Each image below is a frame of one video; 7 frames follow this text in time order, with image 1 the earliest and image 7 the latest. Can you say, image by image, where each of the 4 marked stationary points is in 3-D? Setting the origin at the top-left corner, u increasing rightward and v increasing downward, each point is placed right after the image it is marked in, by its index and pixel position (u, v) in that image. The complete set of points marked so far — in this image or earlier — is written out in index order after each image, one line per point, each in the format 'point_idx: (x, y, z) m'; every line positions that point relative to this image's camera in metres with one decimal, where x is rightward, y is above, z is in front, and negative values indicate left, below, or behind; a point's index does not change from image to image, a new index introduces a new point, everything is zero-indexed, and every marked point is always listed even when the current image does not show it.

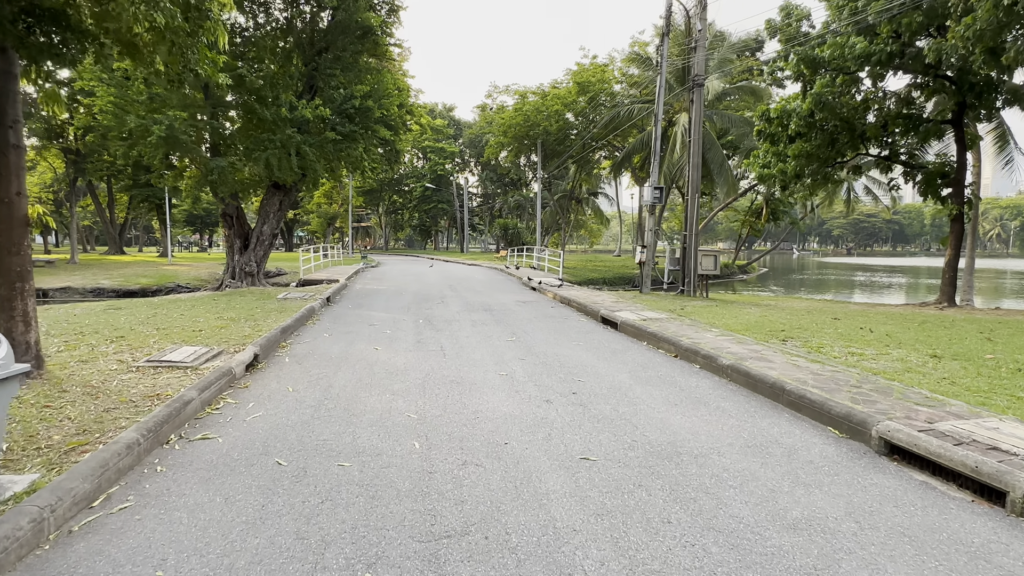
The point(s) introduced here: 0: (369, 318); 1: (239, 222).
0: (-2.7, -0.6, +10.5) m
1: (-7.1, +1.7, +14.5) m
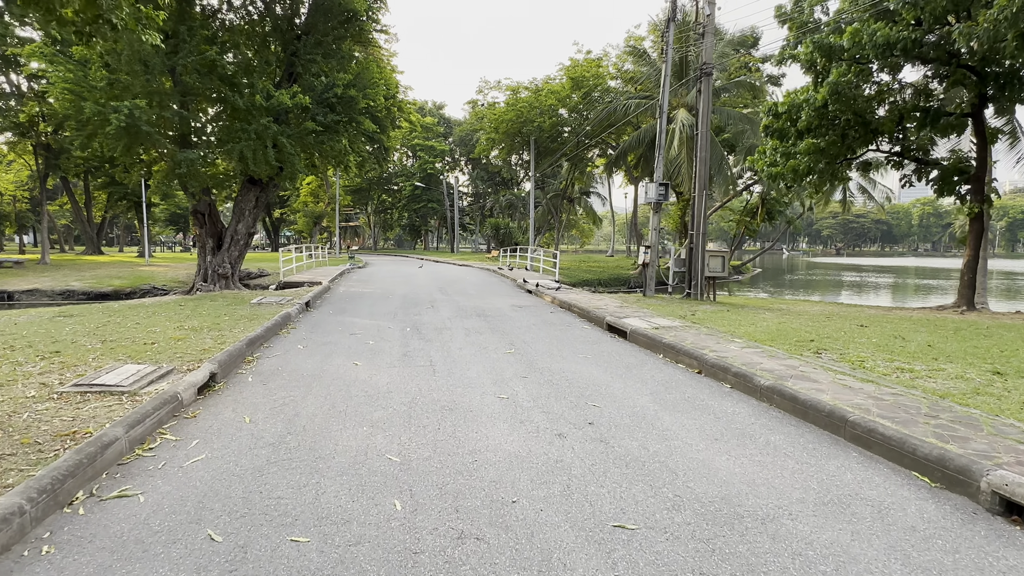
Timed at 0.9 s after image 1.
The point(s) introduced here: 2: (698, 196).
0: (-2.7, -0.6, +9.5) m
1: (-7.2, +1.7, +13.5) m
2: (+4.4, +2.1, +13.0) m
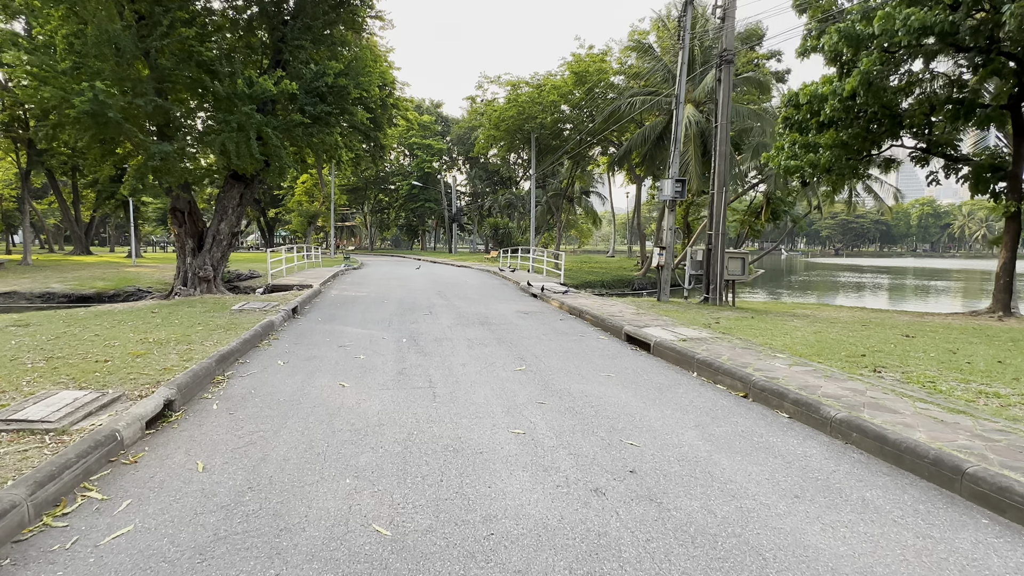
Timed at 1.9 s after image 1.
0: (-2.6, -0.7, +8.6) m
1: (-7.1, +1.6, +12.5) m
2: (+4.5, +2.0, +12.1) m
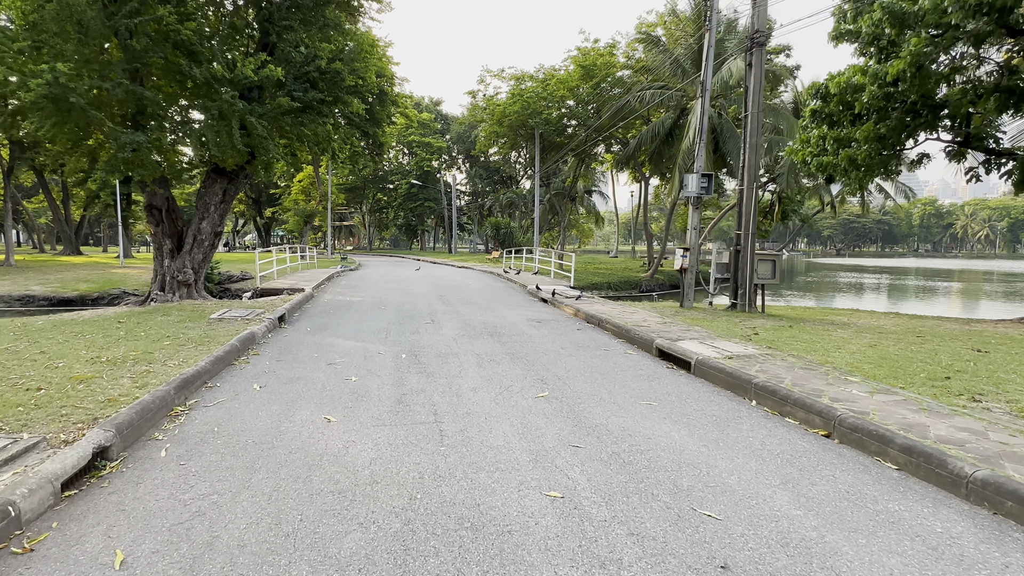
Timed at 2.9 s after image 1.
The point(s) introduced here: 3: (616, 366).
0: (-2.4, -0.8, +7.5) m
1: (-6.9, +1.5, +11.4) m
2: (+4.7, +1.9, +11.1) m
3: (+1.2, -0.9, +6.7) m
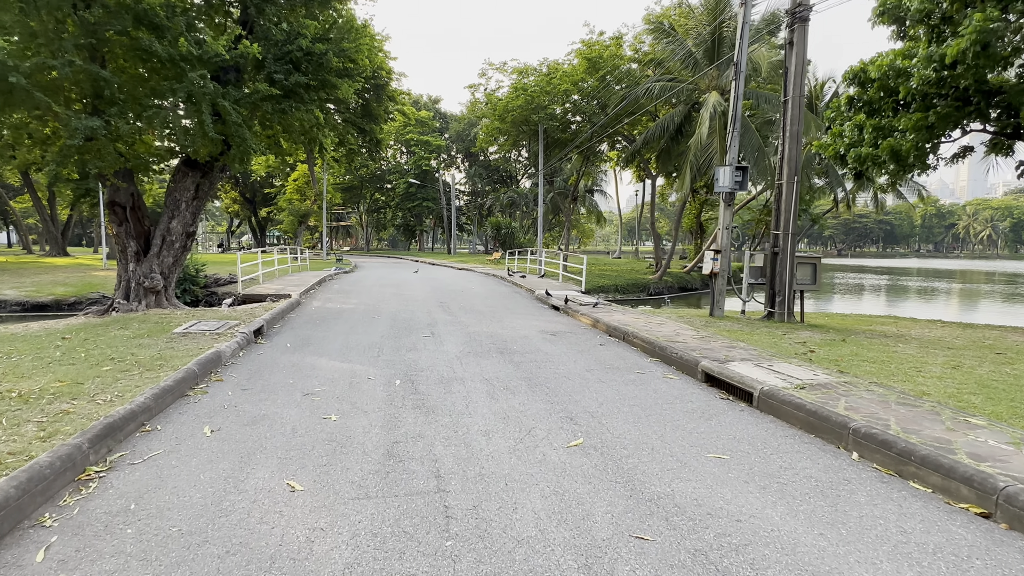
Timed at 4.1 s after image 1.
0: (-2.2, -1.0, +6.2) m
1: (-6.8, +1.3, +10.1) m
2: (+4.8, +1.8, +9.8) m
3: (+1.4, -1.0, +5.4) m
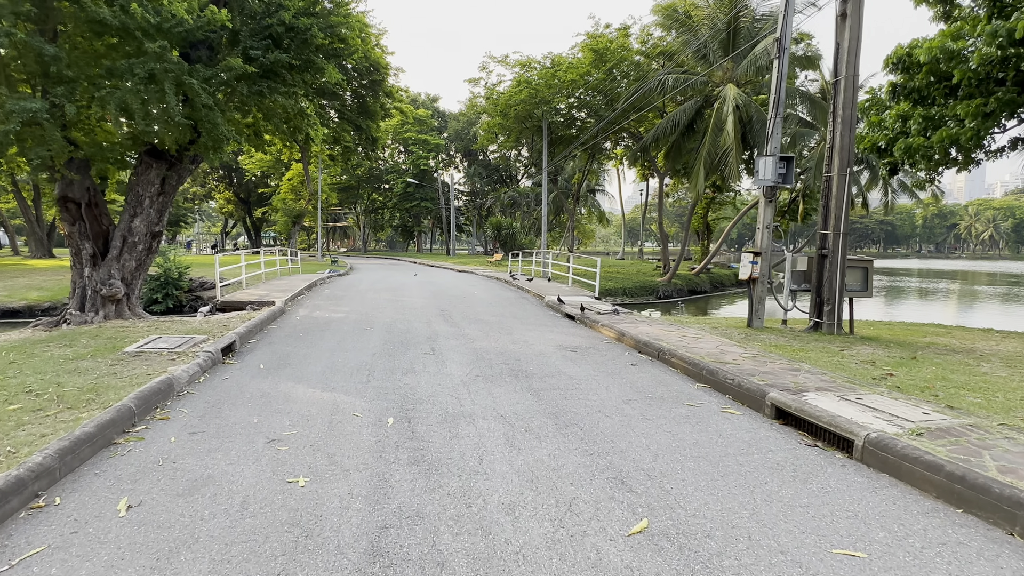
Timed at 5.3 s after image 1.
0: (-2.0, -1.1, +5.0) m
1: (-6.6, +1.2, +8.9) m
2: (+5.0, +1.7, +8.6) m
3: (+1.6, -1.2, +4.2) m
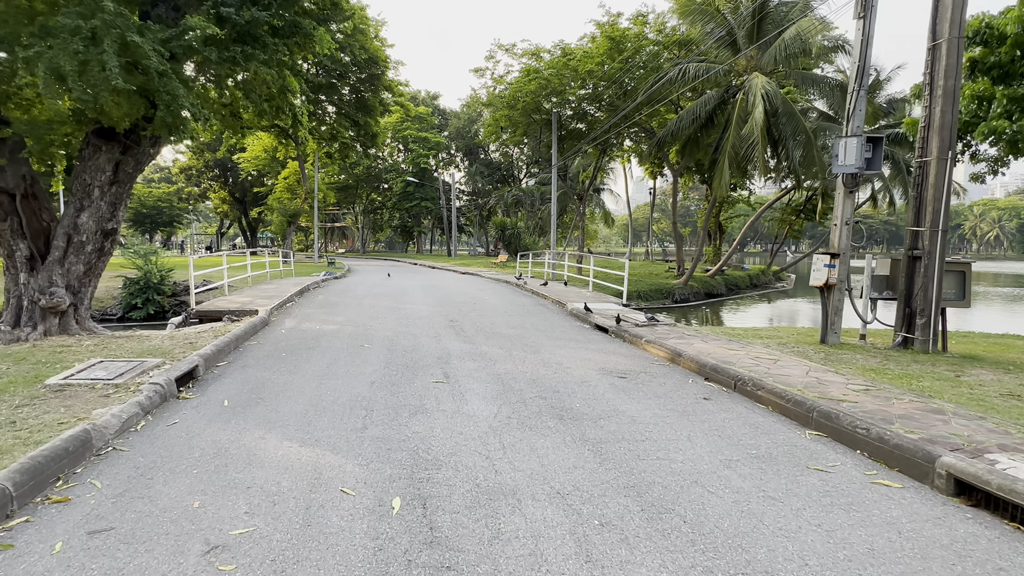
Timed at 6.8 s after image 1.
0: (-1.7, -1.2, +3.5) m
1: (-6.2, +1.1, +7.3) m
2: (+5.4, +1.6, +7.1) m
3: (+2.0, -1.3, +2.7) m
